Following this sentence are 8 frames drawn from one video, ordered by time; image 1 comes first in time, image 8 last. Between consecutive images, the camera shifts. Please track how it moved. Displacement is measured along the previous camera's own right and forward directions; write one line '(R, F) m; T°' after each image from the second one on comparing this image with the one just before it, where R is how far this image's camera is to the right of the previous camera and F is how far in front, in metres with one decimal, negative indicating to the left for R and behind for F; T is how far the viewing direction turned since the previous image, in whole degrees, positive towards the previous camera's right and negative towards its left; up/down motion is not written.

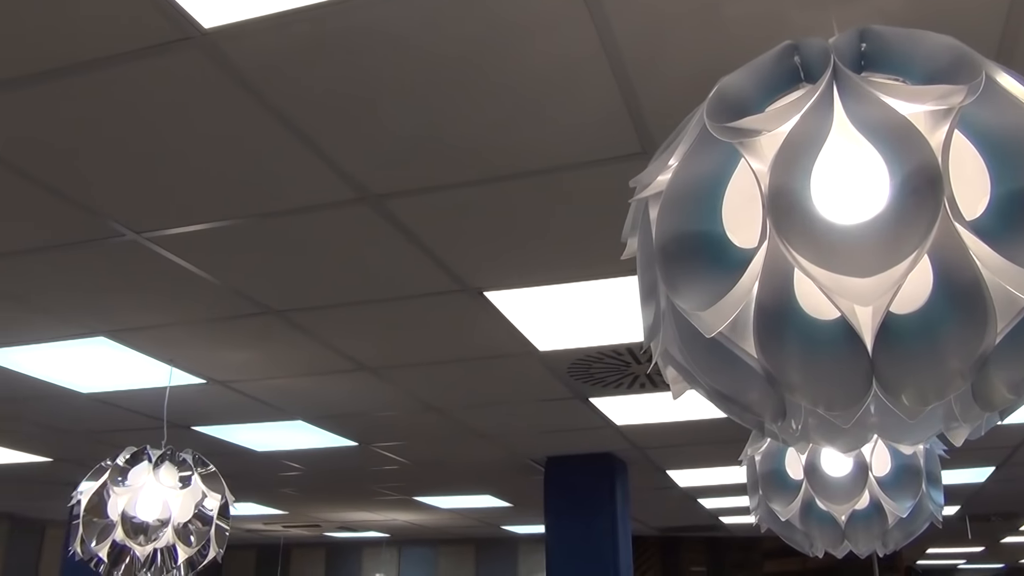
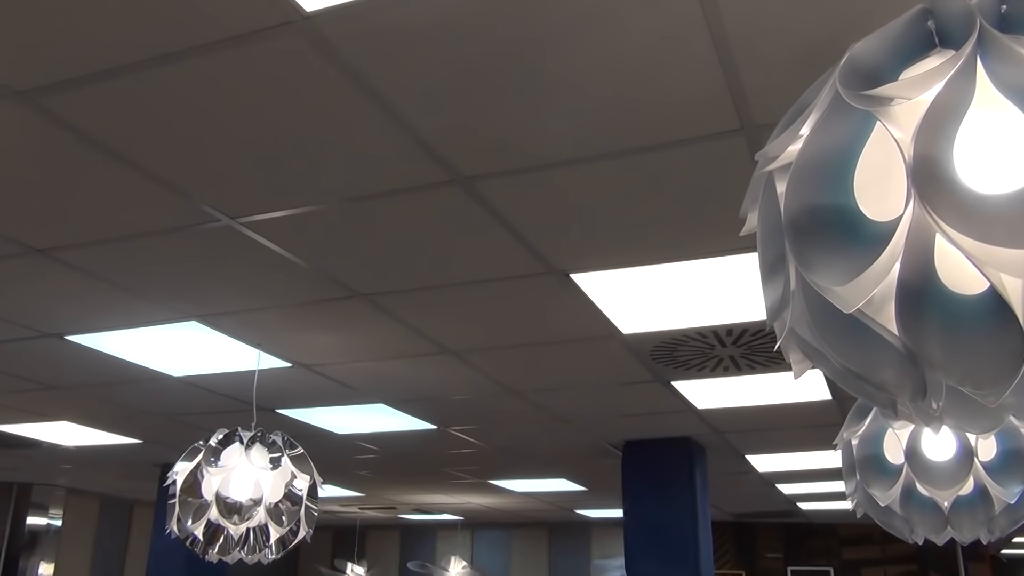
(-0.1, 0.0) m; -1°
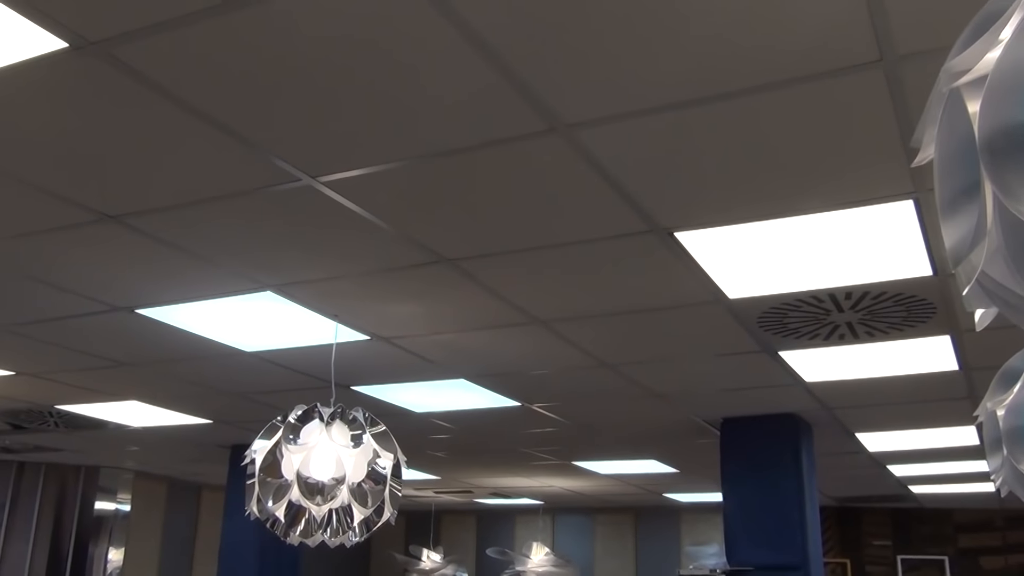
(-0.1, +0.2) m; -1°
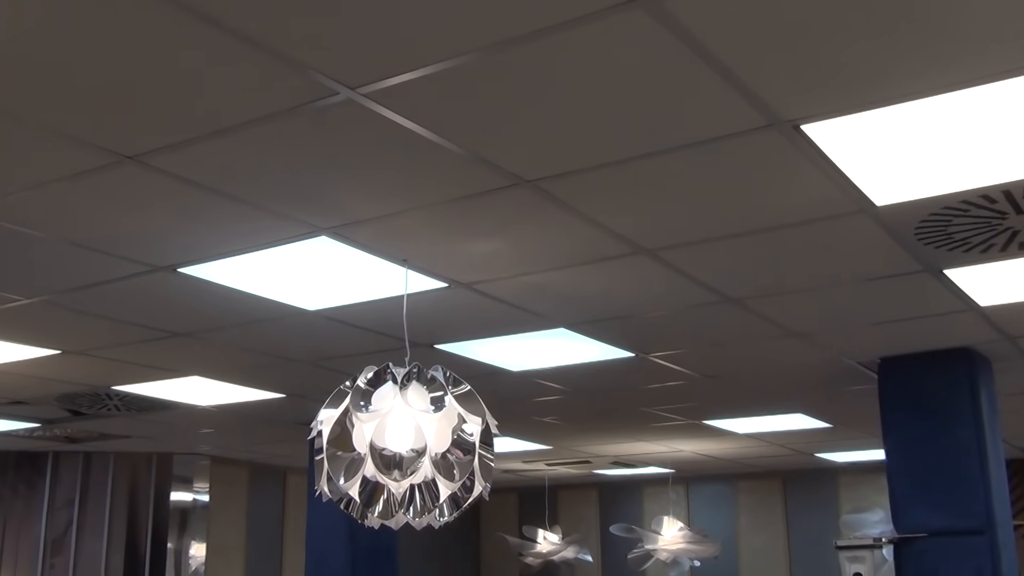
(+0.1, +0.5) m; -6°
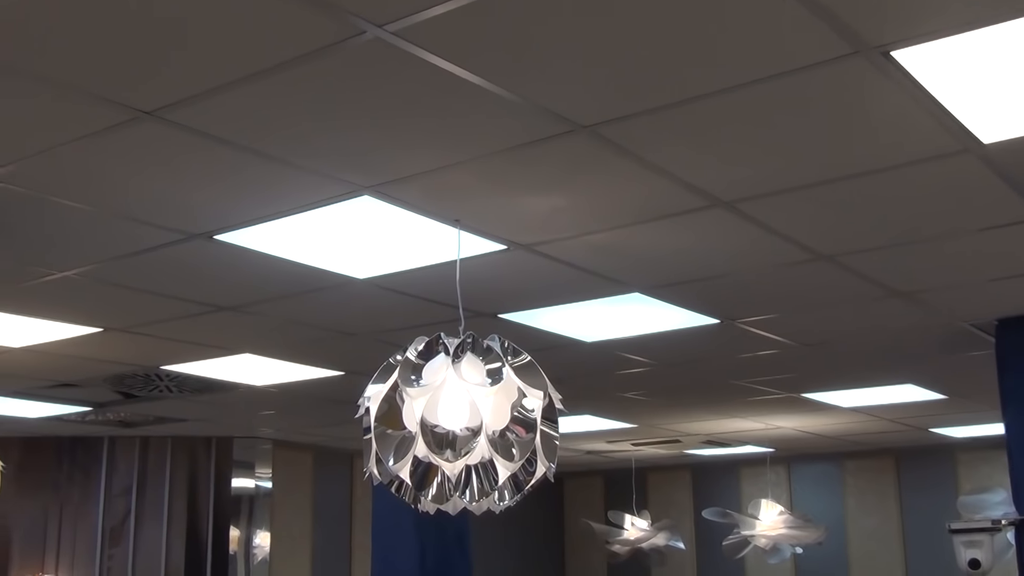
(+0.1, +0.3) m; -5°
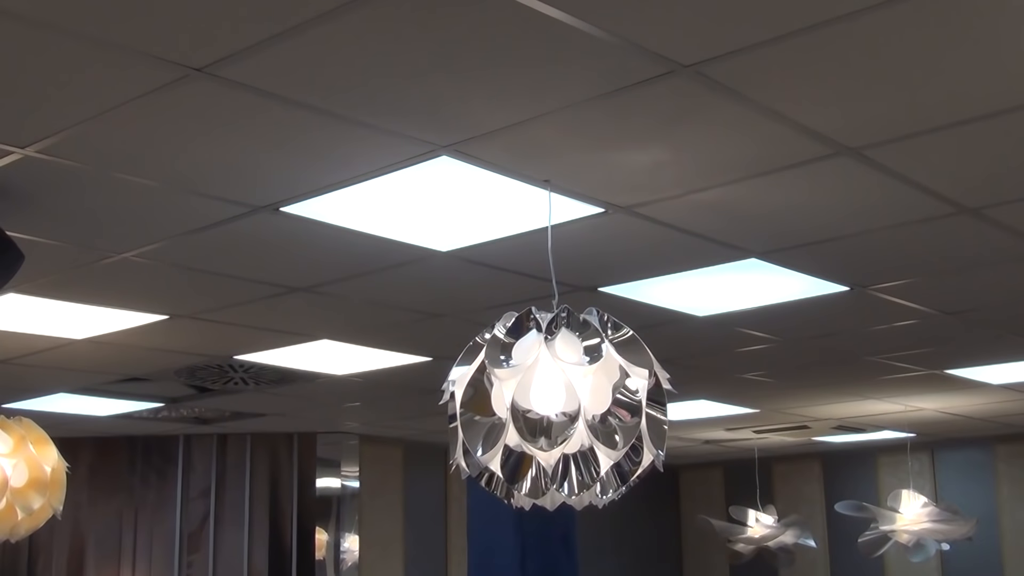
(0.0, +0.3) m; -5°
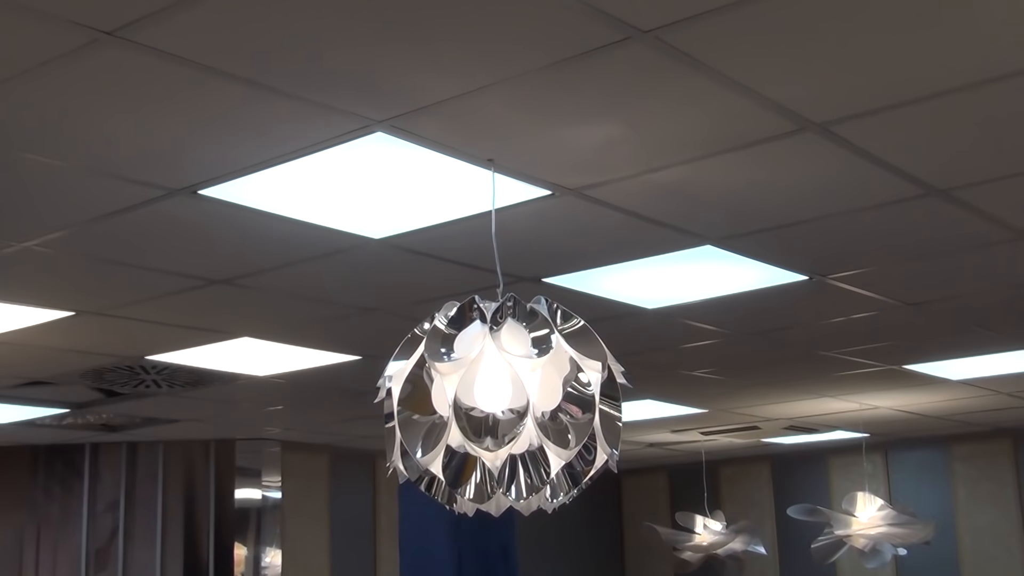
(-0.1, +0.2) m; +4°
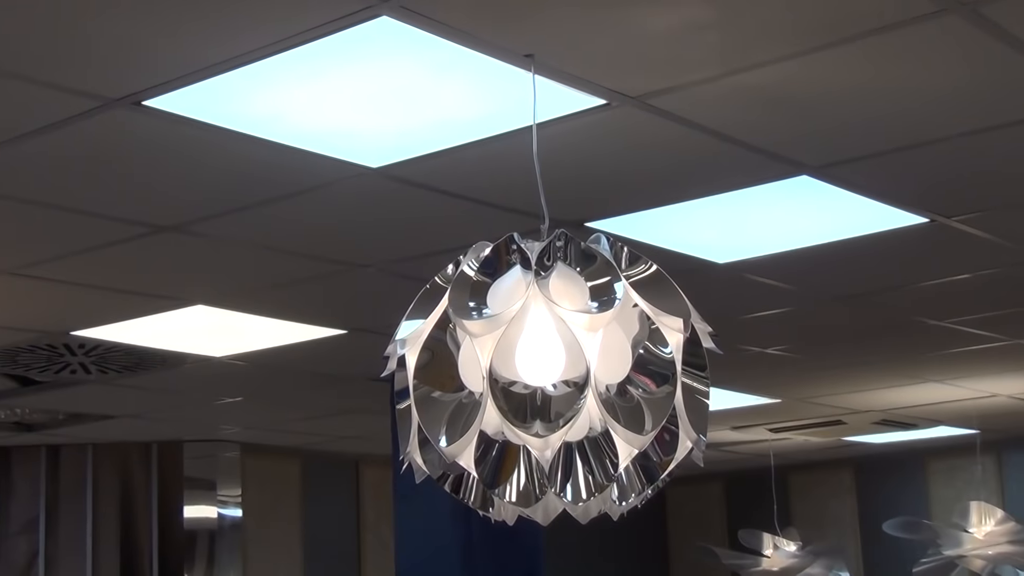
(-0.1, +0.5) m; +2°
